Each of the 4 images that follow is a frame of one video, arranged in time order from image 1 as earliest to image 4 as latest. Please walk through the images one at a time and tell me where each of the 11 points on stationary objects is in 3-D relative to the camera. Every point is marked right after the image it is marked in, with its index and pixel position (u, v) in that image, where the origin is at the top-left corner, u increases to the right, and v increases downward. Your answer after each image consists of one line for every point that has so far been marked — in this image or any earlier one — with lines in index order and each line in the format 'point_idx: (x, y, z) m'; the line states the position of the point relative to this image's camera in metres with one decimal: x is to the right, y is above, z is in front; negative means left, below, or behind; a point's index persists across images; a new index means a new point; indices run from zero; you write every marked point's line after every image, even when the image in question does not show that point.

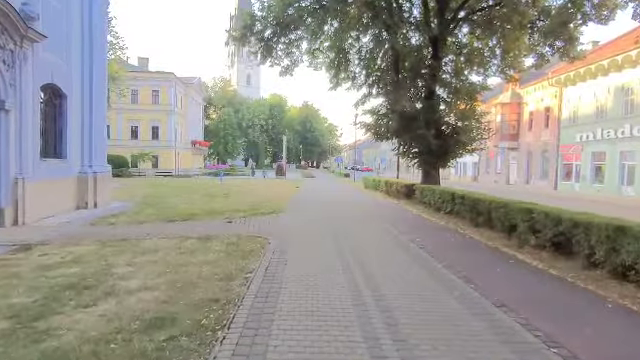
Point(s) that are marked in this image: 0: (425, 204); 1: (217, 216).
0: (+2.8, -0.6, +17.9) m
1: (-2.3, -0.8, +14.7) m
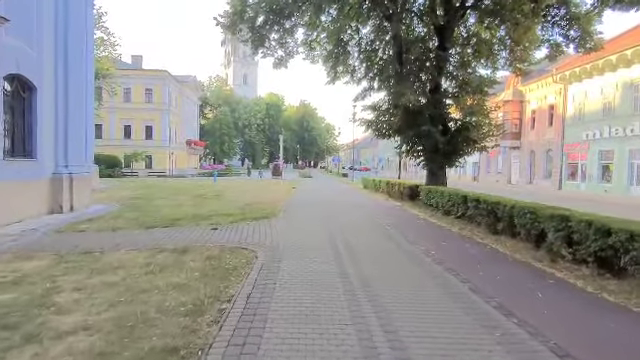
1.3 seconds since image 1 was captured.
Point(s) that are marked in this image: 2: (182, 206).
0: (+2.8, -0.6, +16.4) m
1: (-2.4, -0.8, +13.2) m
2: (-3.8, -0.7, +18.5) m
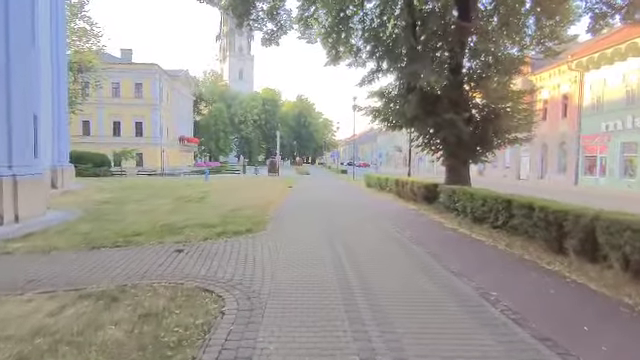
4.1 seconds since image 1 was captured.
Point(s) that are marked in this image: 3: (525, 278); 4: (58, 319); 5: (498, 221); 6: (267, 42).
0: (+2.8, -0.6, +13.4) m
1: (-2.3, -0.9, +10.2) m
2: (-3.8, -0.7, +15.5) m
3: (+2.1, -1.0, +6.8) m
4: (-2.0, -1.0, +5.0) m
5: (+2.9, -0.7, +10.7) m
6: (-1.2, +3.2, +15.3) m
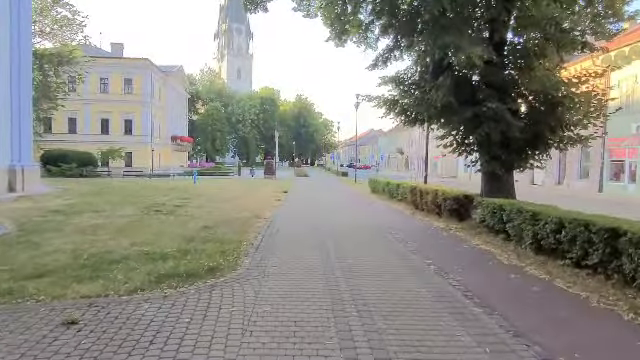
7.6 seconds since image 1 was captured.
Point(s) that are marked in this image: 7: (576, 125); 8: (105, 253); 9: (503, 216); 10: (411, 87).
0: (+2.8, -0.8, +9.8) m
1: (-2.4, -1.0, +6.5) m
2: (-3.8, -0.9, +11.8) m
3: (+2.1, -1.2, +3.1) m
4: (-2.0, -1.1, +1.4) m
5: (+2.9, -0.8, +7.1) m
6: (-1.2, +3.1, +11.7) m
7: (+4.7, +1.0, +12.5) m
8: (-2.7, -0.9, +8.4) m
9: (+2.8, -0.6, +10.0) m
10: (+1.8, +1.9, +13.1) m
